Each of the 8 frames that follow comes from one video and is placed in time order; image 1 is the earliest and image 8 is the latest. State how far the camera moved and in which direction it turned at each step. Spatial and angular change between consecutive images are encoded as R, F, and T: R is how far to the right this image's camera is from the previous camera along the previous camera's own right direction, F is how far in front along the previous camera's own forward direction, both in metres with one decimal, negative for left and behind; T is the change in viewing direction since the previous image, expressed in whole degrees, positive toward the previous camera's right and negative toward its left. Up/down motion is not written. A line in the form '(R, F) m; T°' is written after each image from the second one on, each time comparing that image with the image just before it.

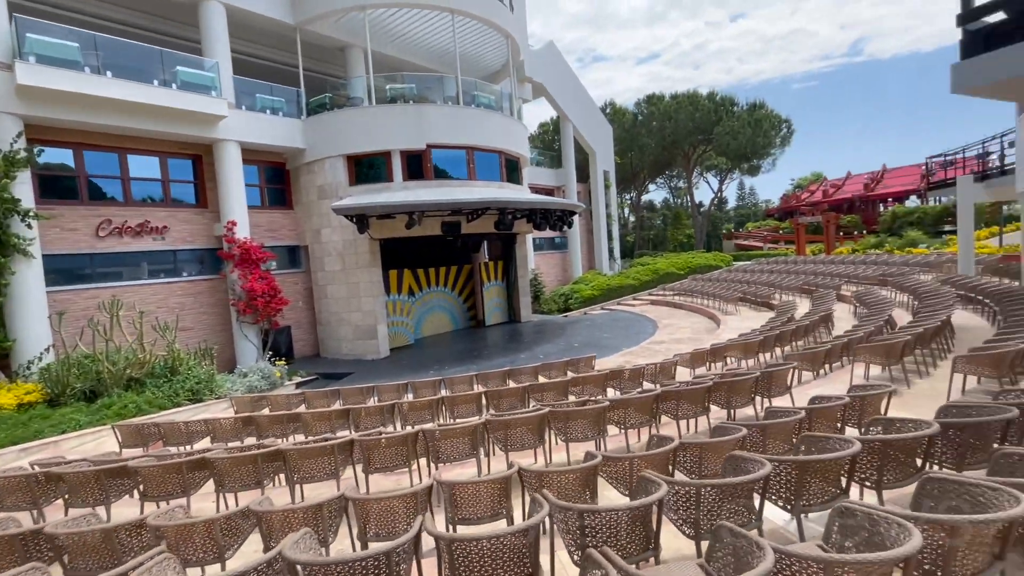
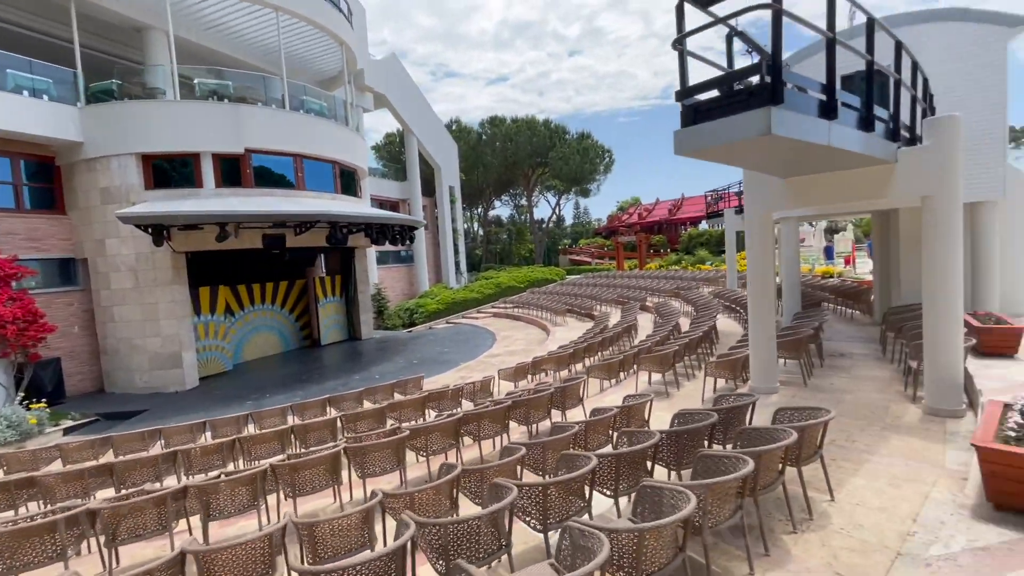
(+0.5, -0.1) m; +18°
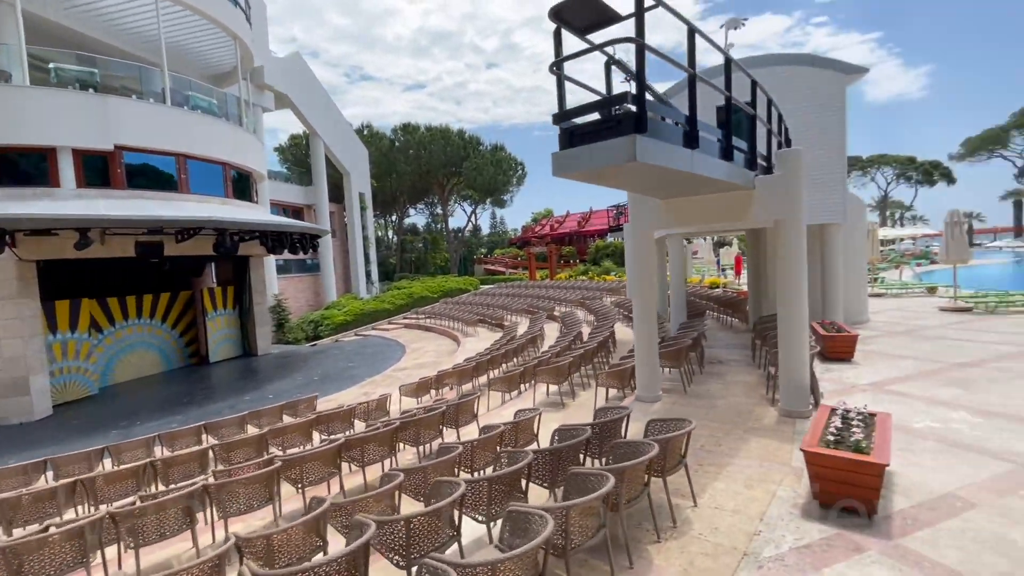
(+0.3, 0.0) m; +10°
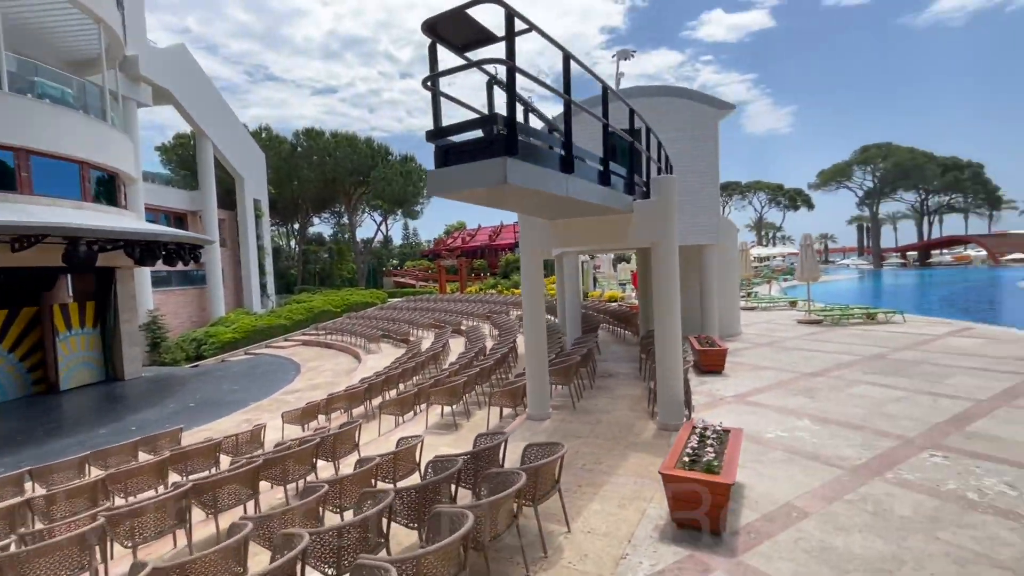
(+0.3, +0.1) m; +10°
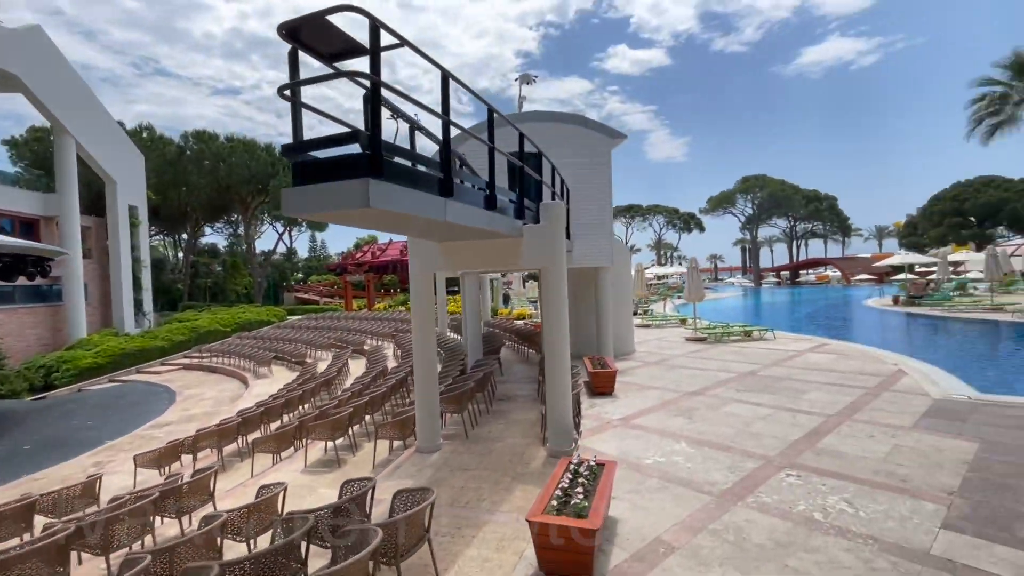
(+0.3, +0.2) m; +10°
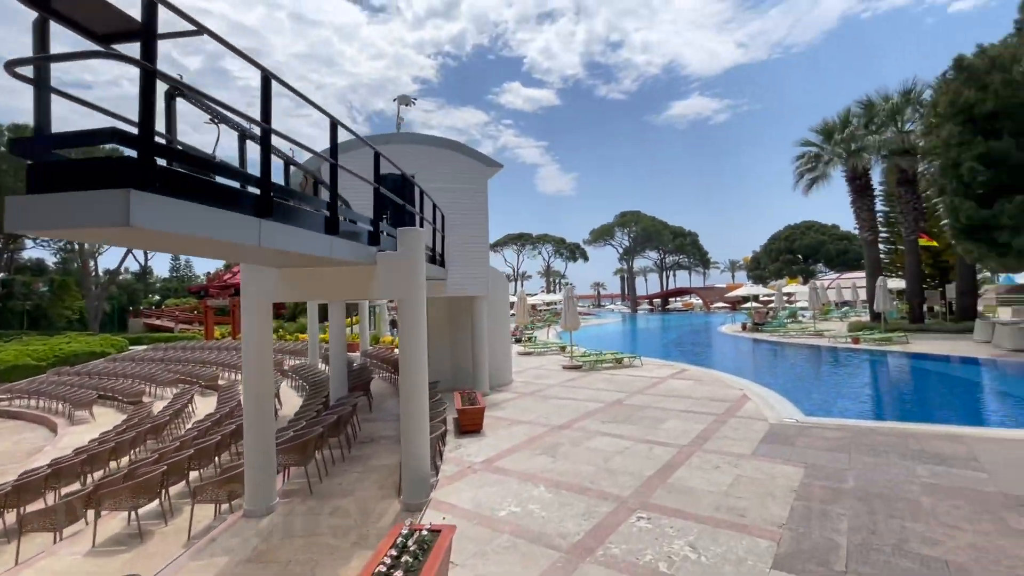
(+0.4, +0.4) m; +13°
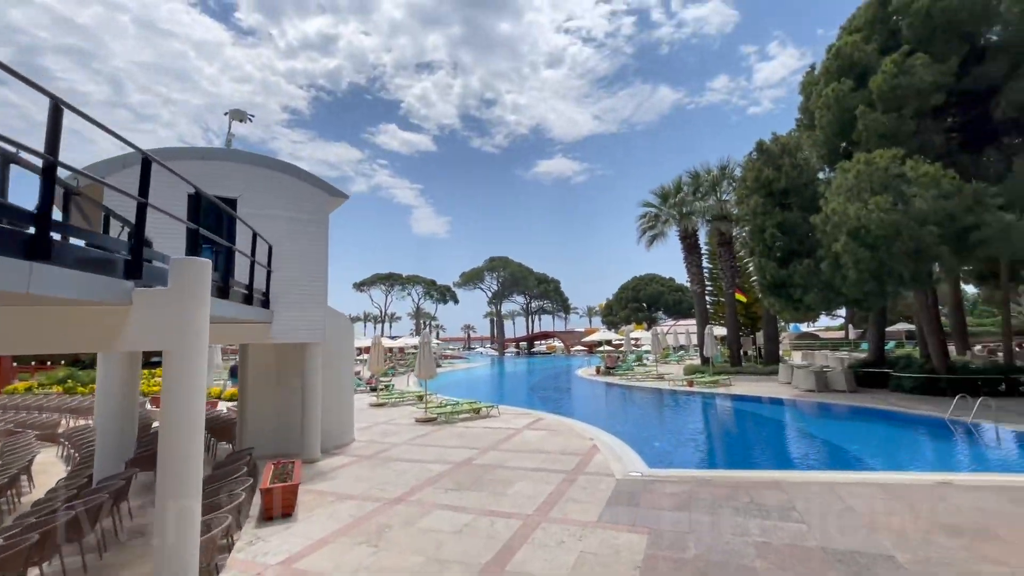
(+0.5, +0.7) m; +15°
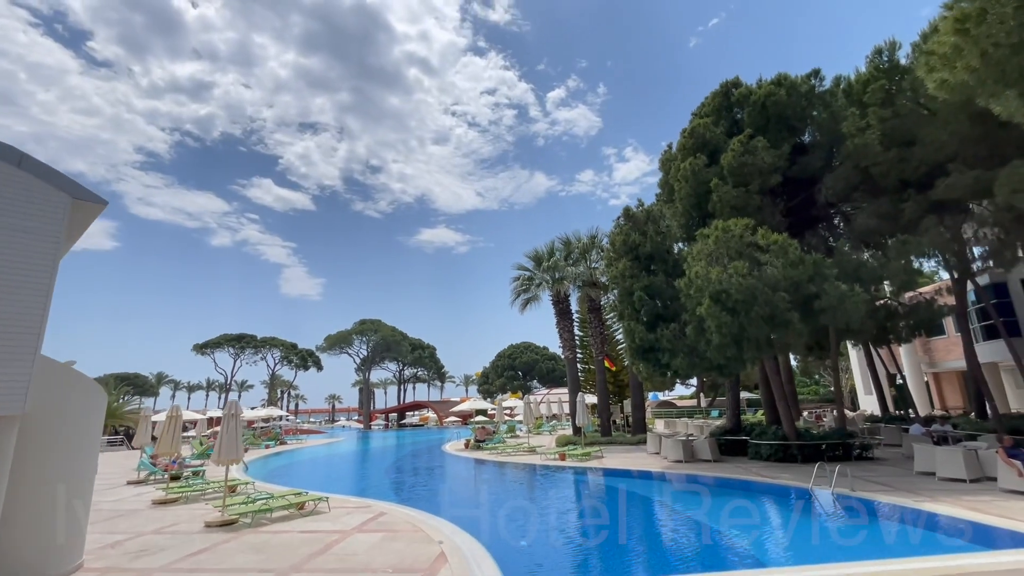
(+0.7, +1.7) m; +14°
